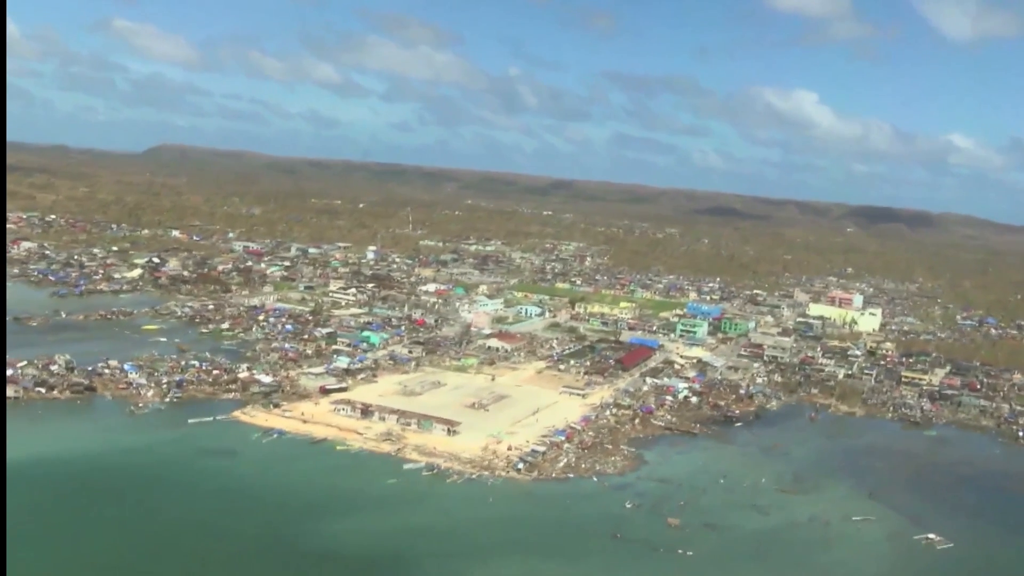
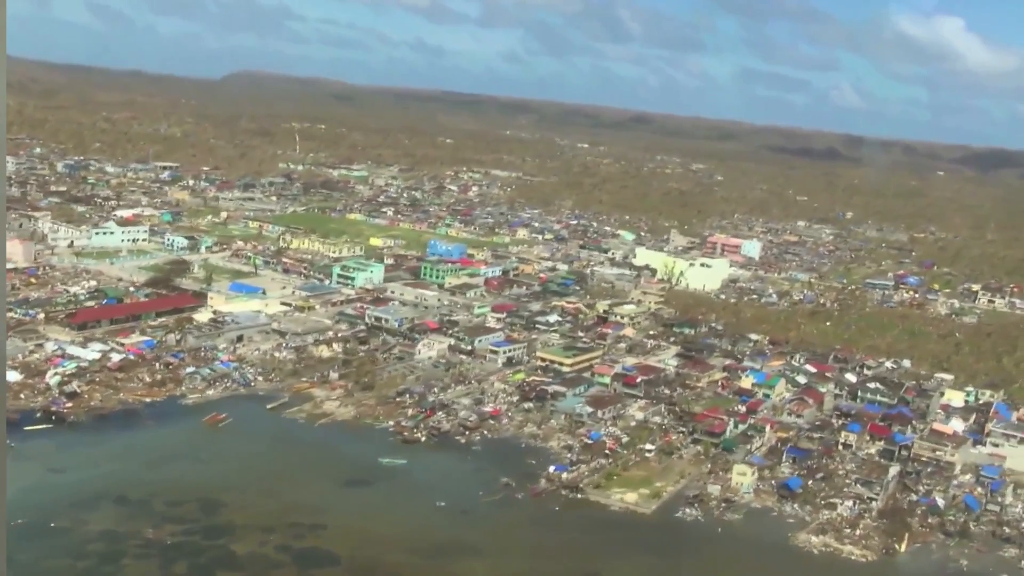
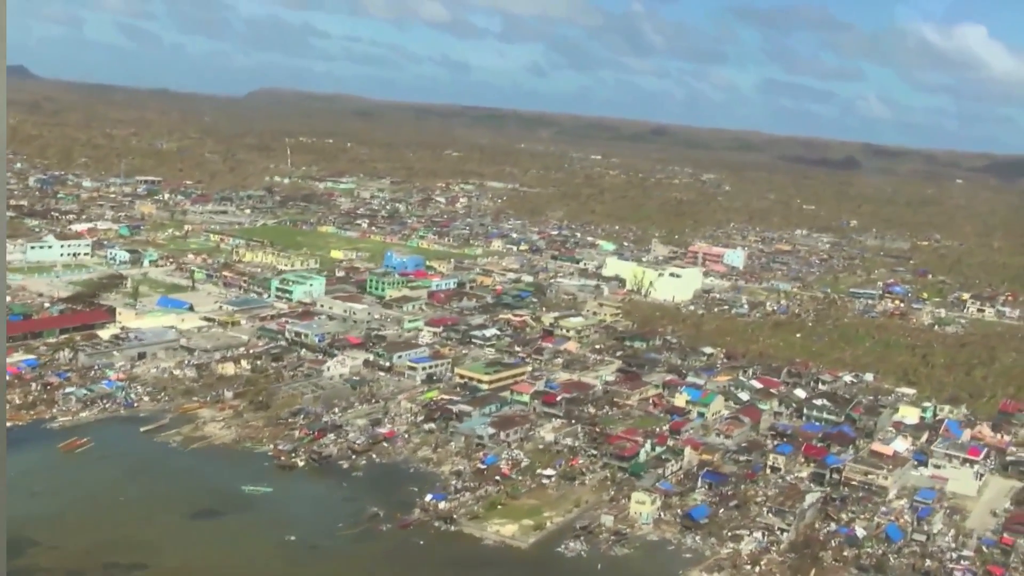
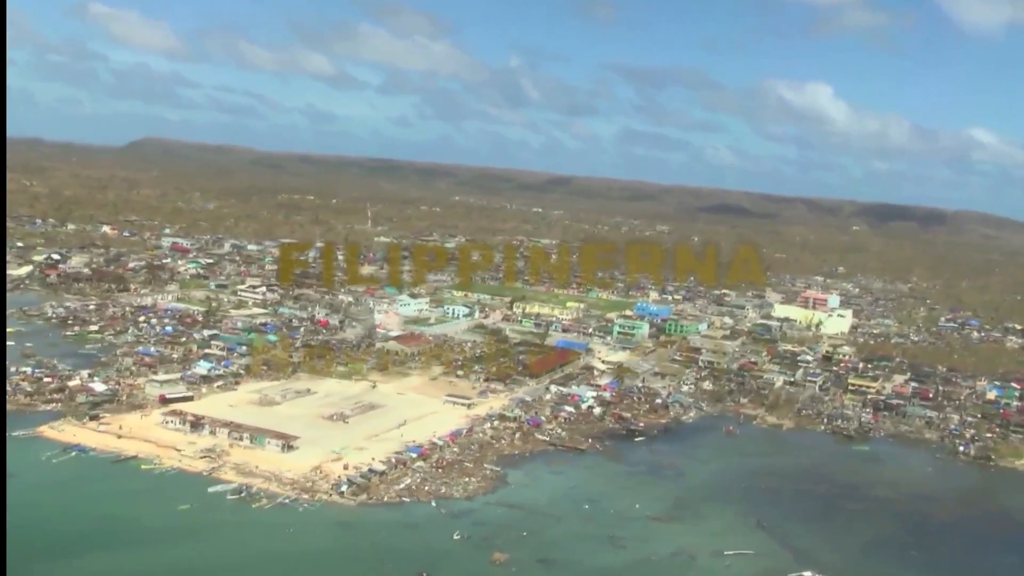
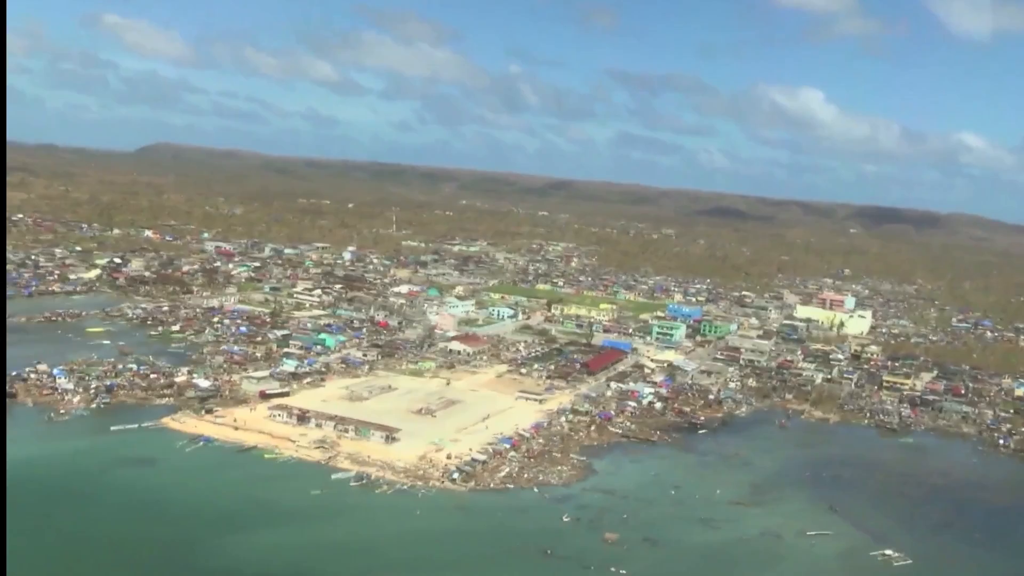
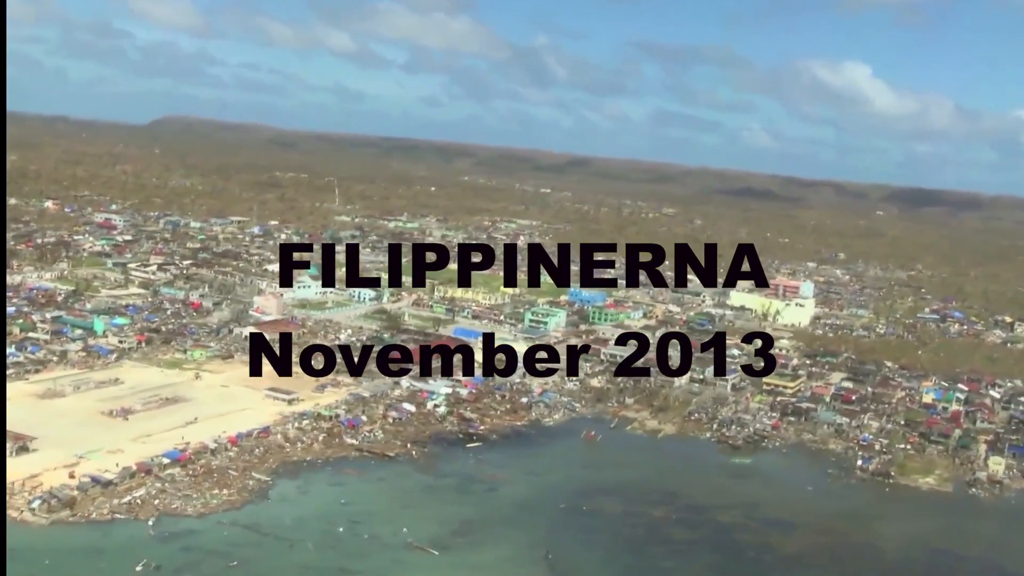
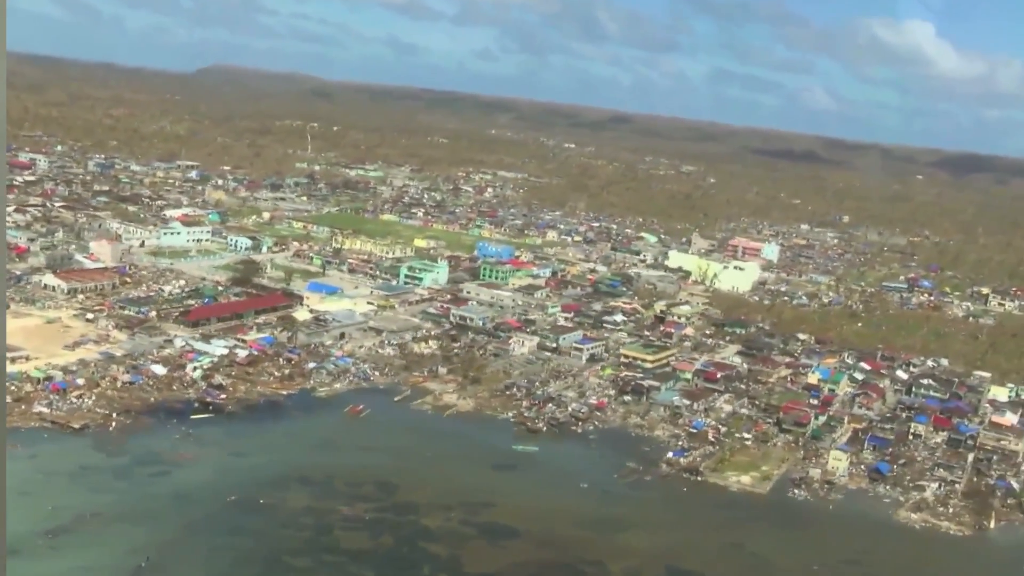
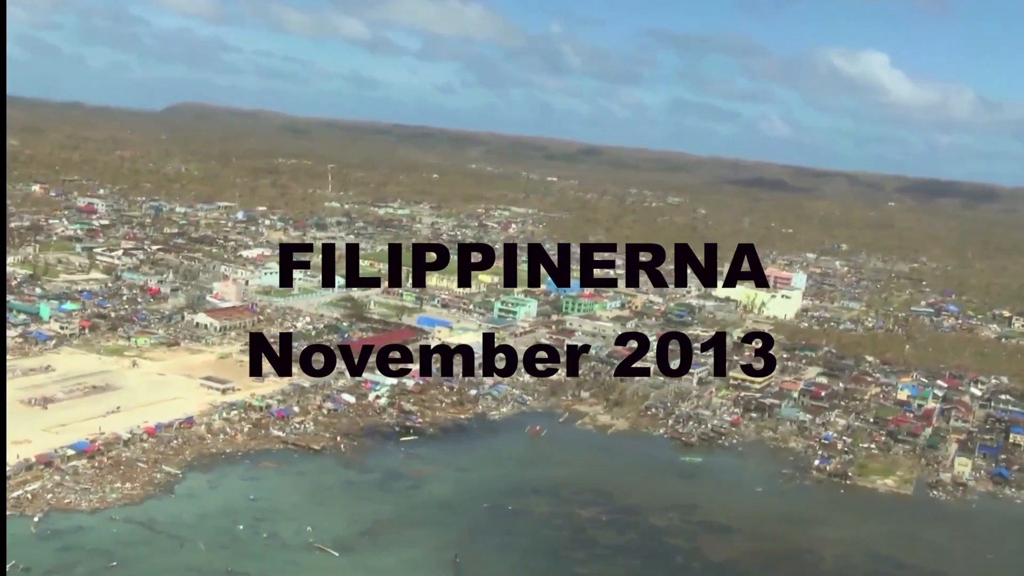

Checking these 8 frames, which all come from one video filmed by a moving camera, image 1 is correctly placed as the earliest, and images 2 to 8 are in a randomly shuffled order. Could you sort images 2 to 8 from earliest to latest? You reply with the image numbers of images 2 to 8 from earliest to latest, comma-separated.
5, 4, 6, 8, 7, 2, 3
